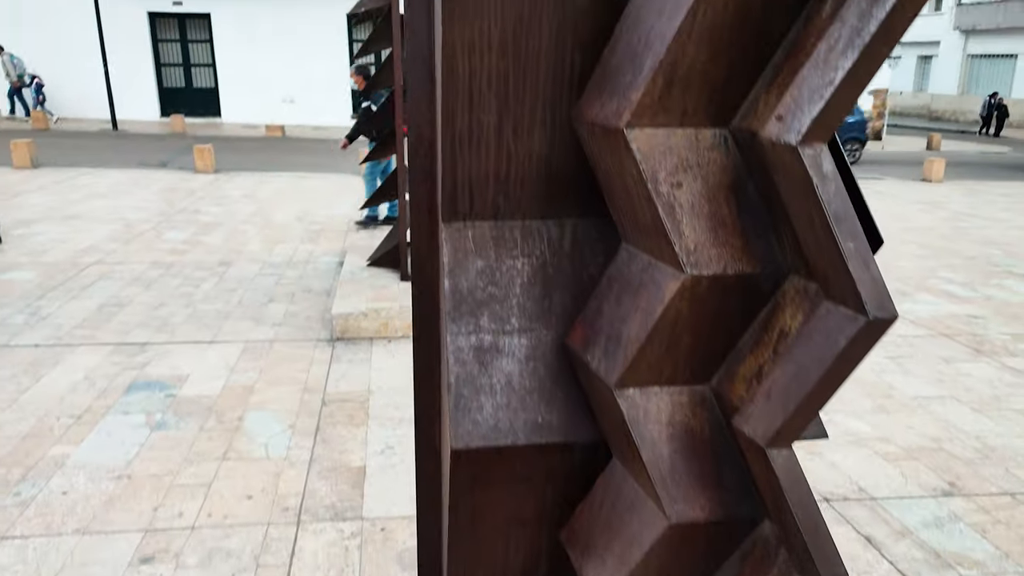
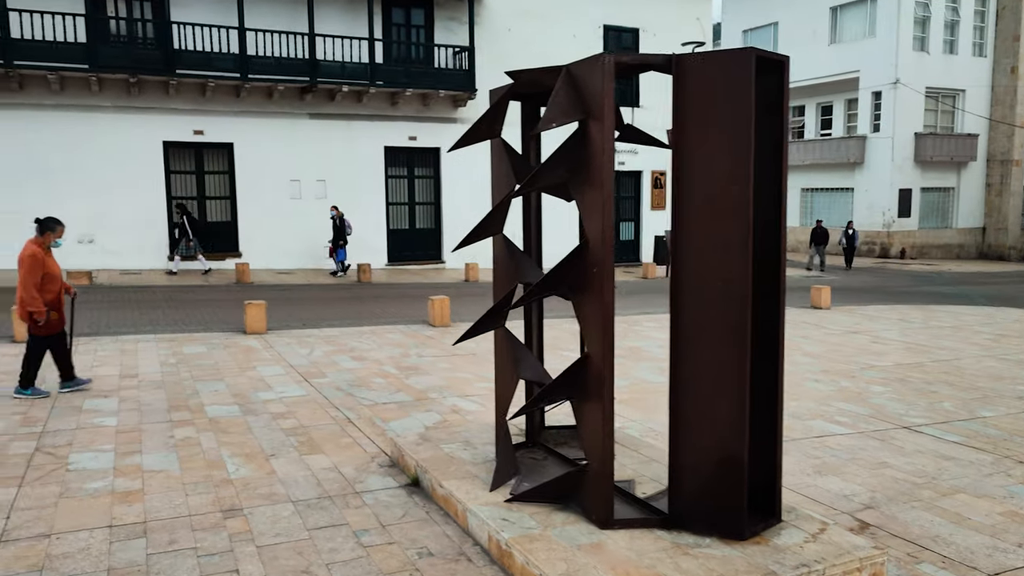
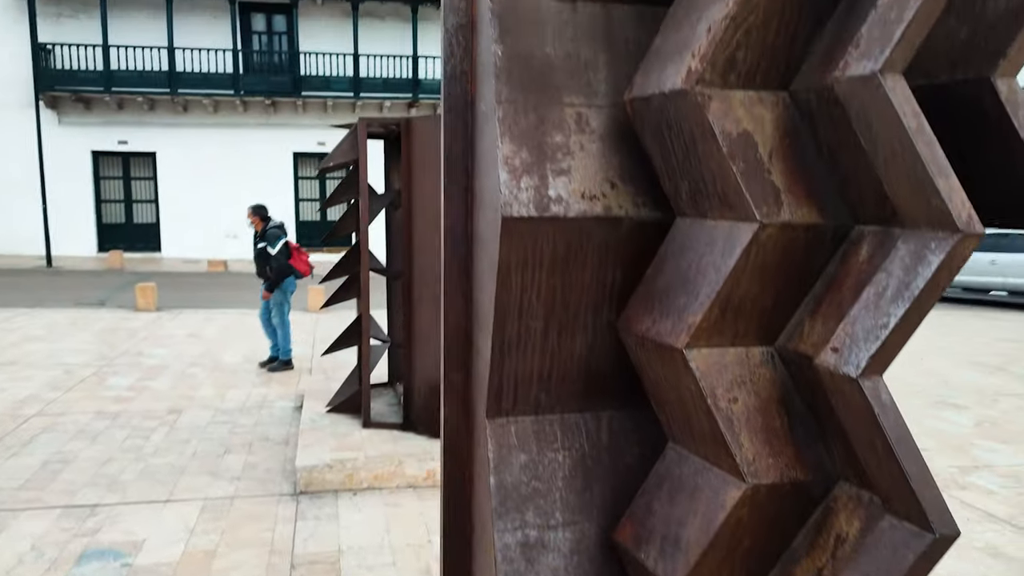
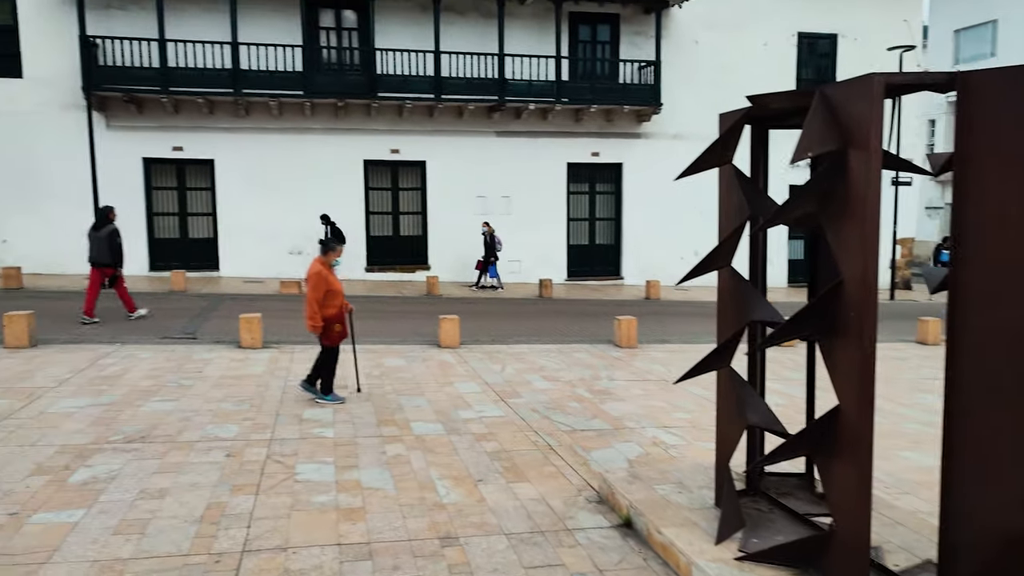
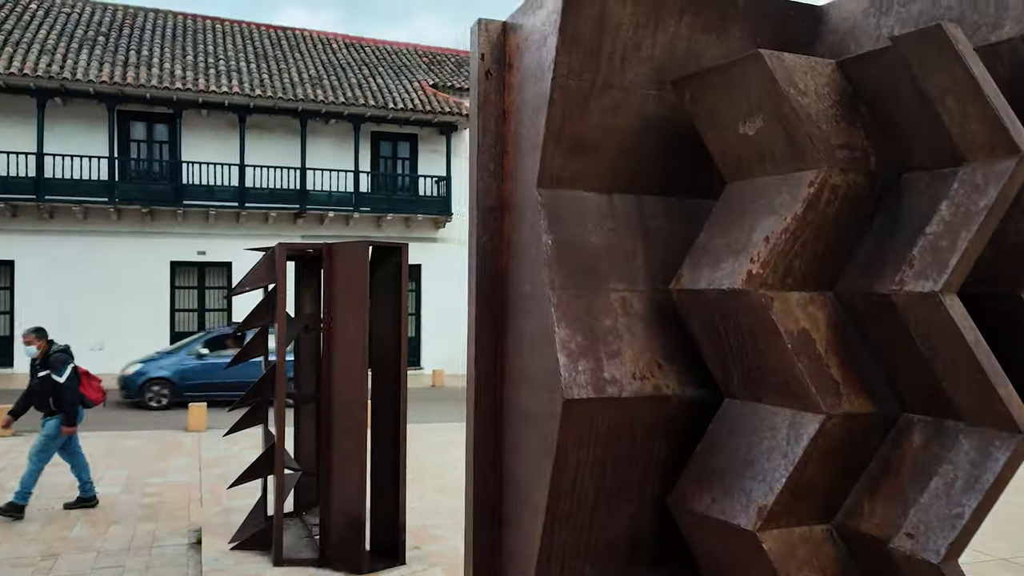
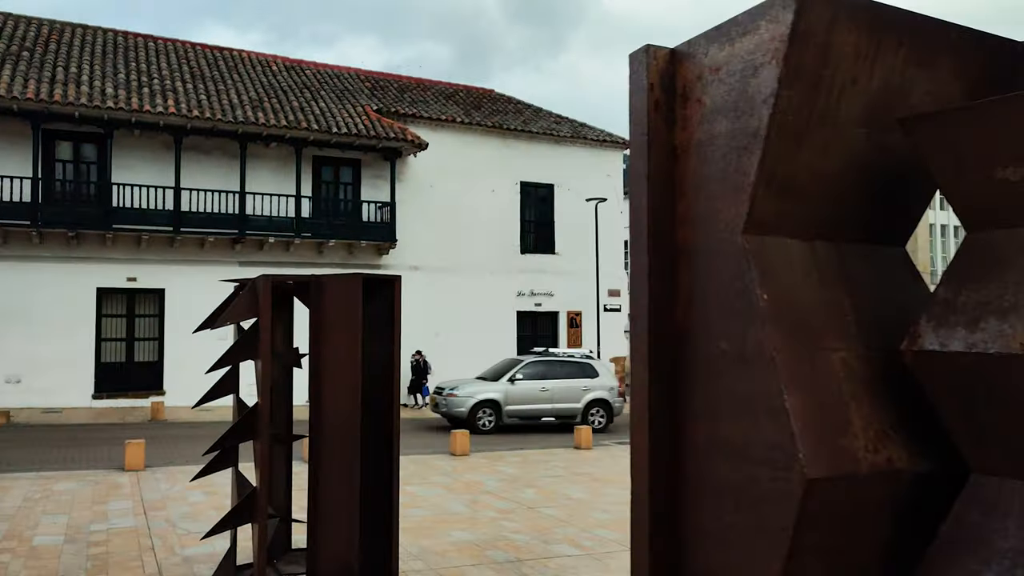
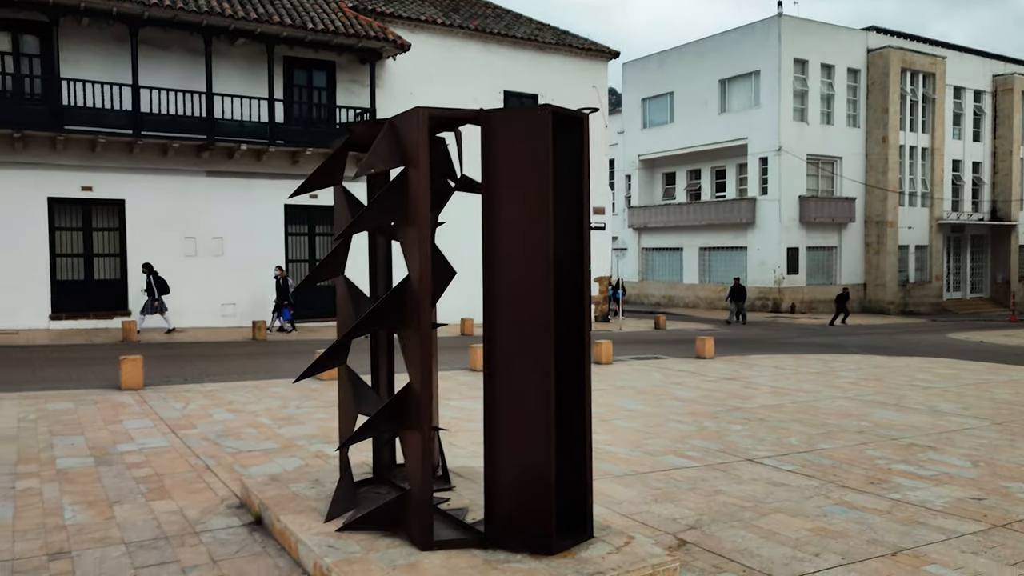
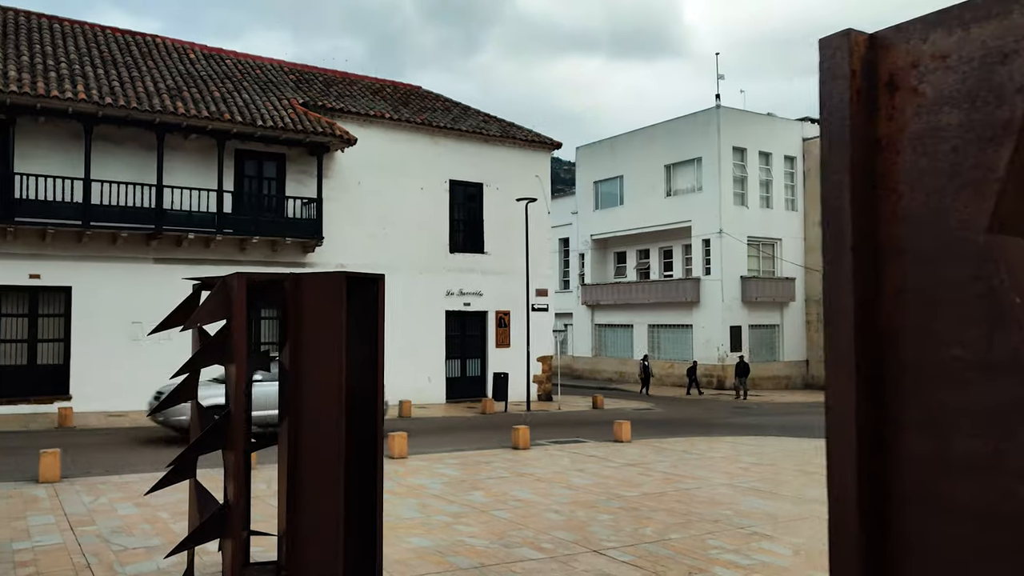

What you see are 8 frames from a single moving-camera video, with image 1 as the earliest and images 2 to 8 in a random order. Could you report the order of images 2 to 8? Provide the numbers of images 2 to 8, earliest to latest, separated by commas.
3, 5, 6, 8, 7, 2, 4
